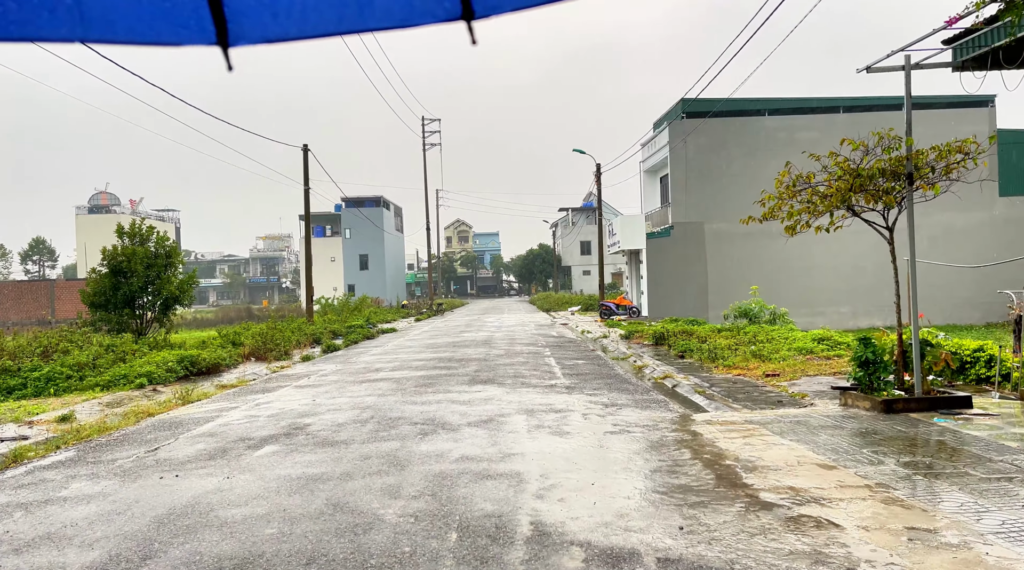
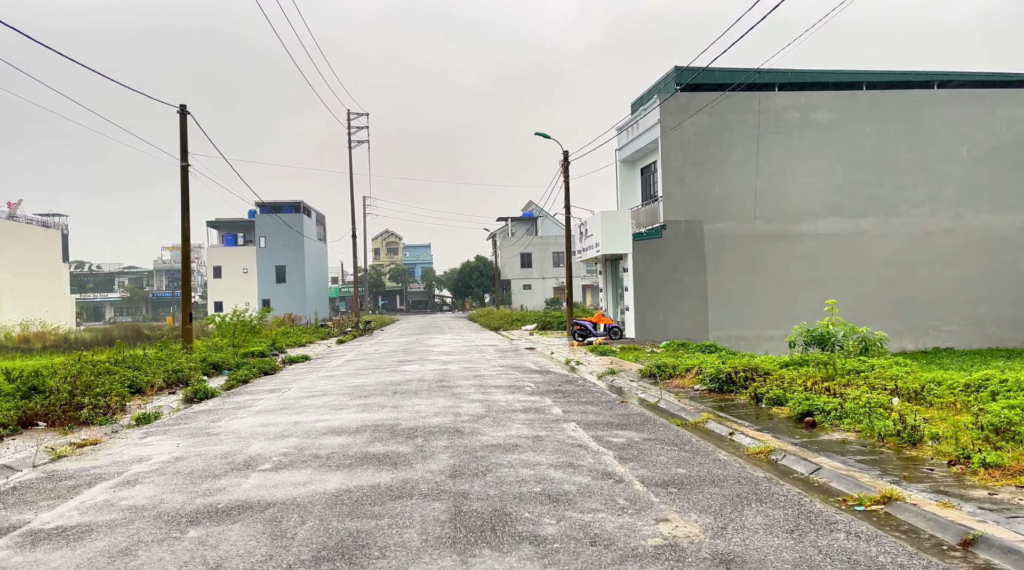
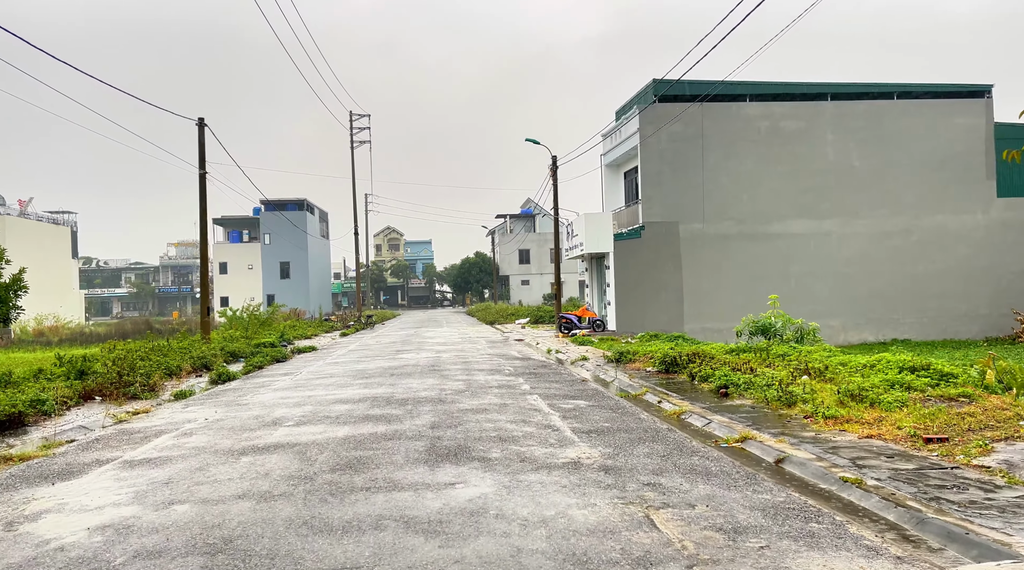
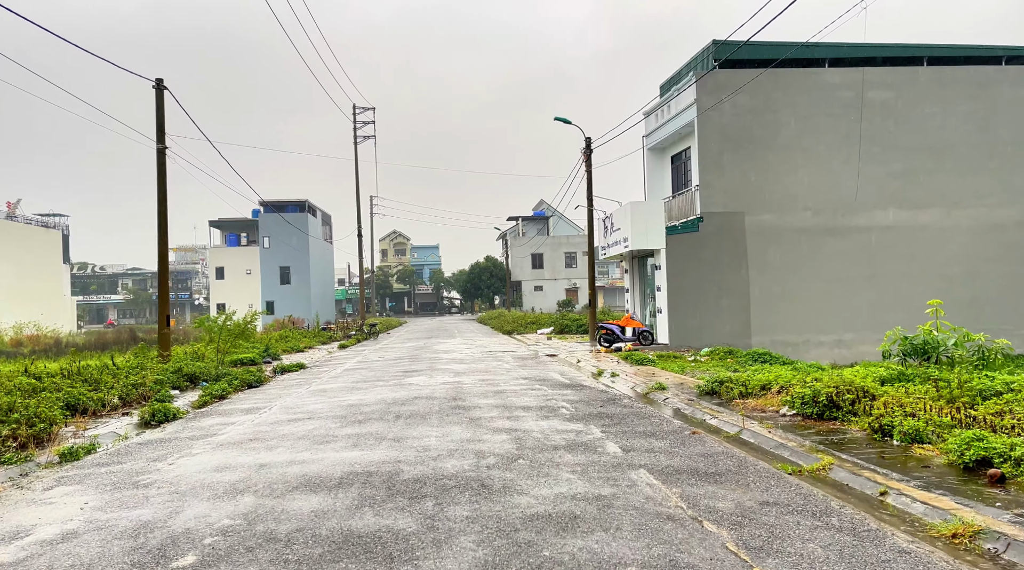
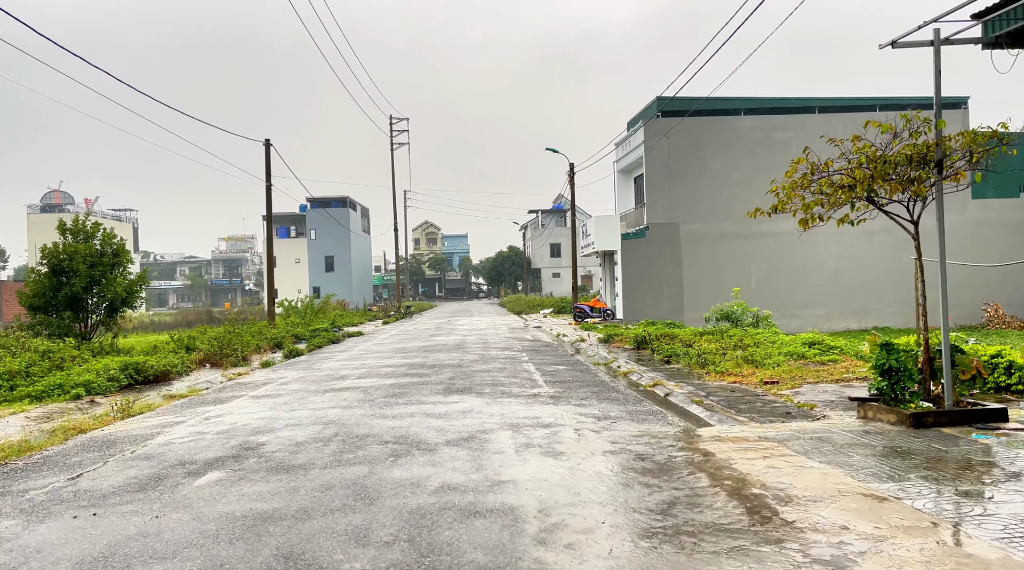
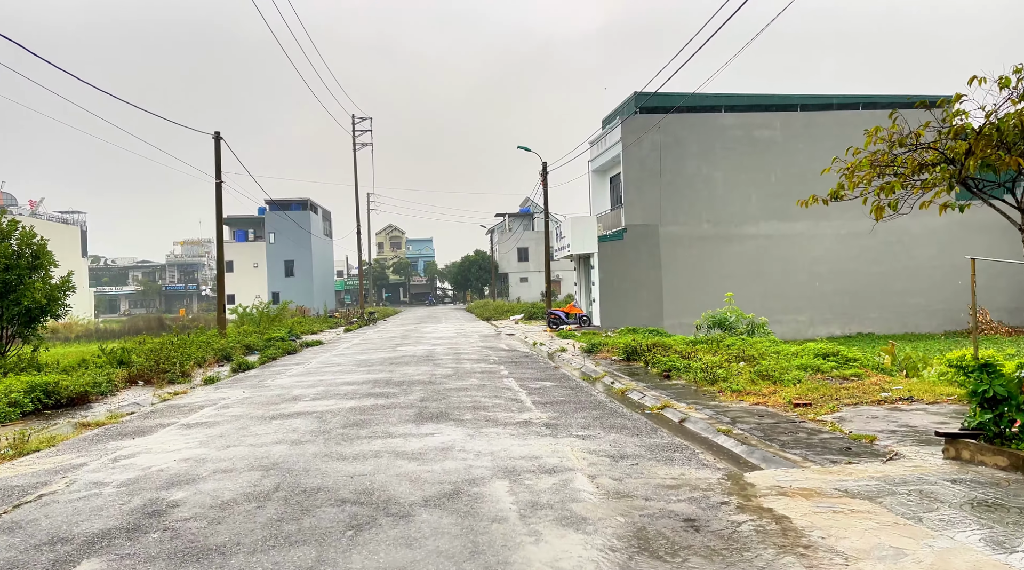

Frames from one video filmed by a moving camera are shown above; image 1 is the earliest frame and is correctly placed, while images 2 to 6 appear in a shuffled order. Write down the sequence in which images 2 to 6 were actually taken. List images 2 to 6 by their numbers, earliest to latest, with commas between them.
5, 6, 3, 2, 4
